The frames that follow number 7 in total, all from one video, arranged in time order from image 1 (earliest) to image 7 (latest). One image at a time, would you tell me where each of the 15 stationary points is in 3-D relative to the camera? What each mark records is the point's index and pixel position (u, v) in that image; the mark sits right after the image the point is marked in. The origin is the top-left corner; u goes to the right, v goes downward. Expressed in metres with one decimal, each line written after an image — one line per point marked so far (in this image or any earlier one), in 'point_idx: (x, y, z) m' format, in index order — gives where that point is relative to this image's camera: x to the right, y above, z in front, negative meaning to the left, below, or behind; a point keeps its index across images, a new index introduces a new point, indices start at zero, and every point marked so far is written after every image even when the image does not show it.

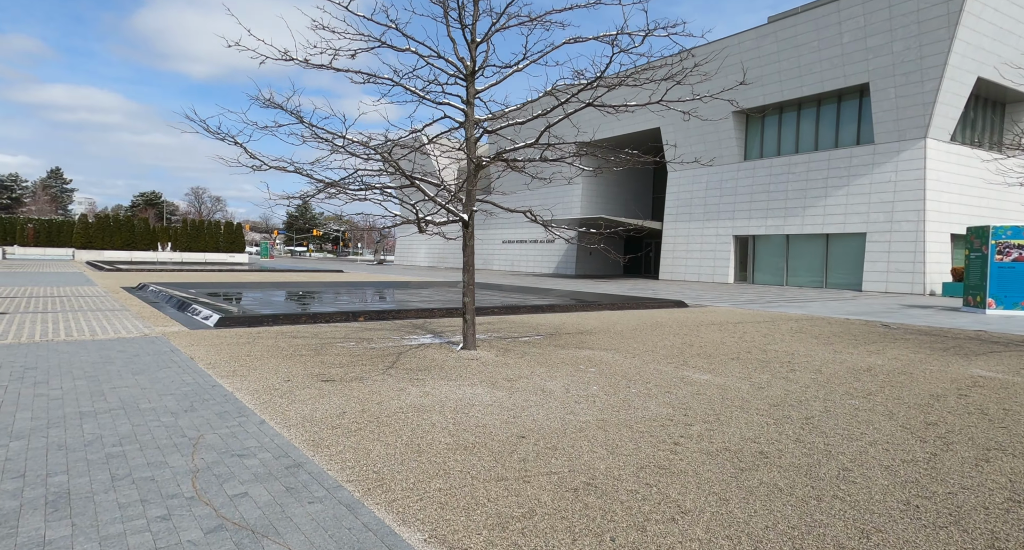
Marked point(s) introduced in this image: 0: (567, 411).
0: (+0.4, -1.0, +4.4) m
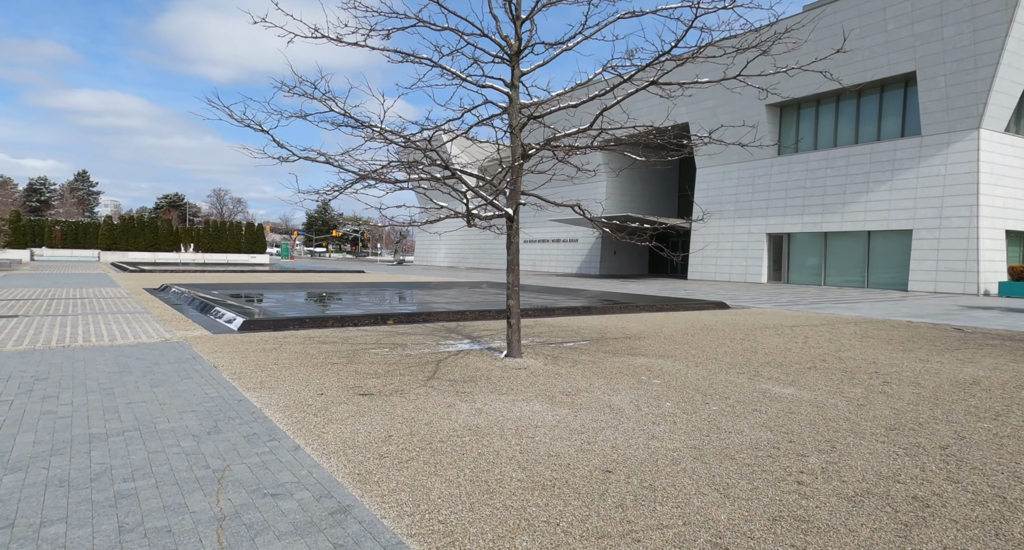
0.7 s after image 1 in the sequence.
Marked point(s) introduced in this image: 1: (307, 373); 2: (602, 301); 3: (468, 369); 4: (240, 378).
0: (+0.8, -1.0, +3.8) m
1: (-2.0, -1.0, +6.0) m
2: (+2.7, -0.8, +18.3) m
3: (-0.4, -1.0, +6.1) m
4: (-2.6, -1.0, +5.8) m
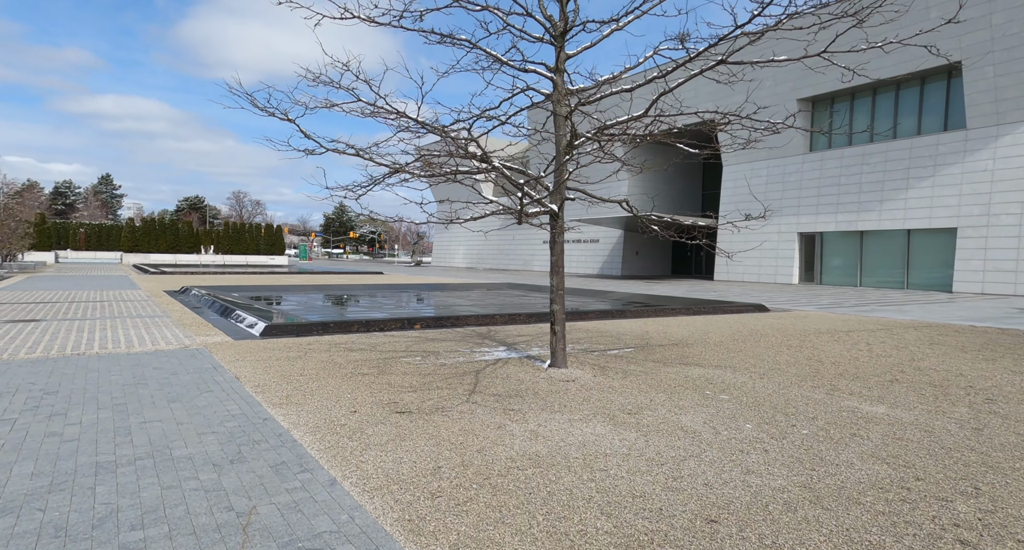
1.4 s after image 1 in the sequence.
0: (+1.2, -1.0, +3.2) m
1: (-1.6, -1.0, +5.5) m
2: (+3.4, -0.8, +17.7) m
3: (0.0, -1.0, +5.6) m
4: (-2.1, -1.0, +5.3) m
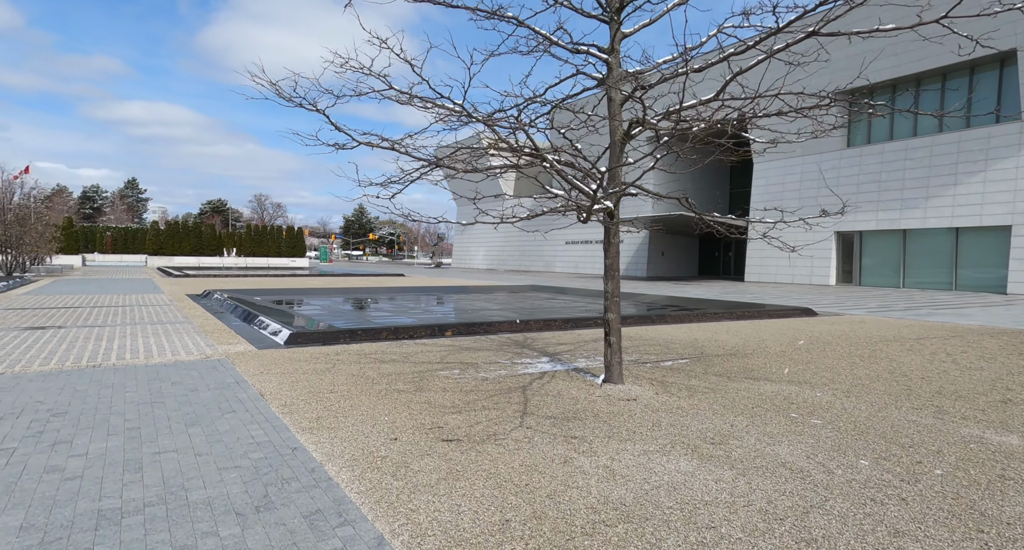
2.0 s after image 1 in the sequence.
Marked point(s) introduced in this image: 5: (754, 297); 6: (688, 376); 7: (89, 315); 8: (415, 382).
0: (+1.6, -1.1, +2.6) m
1: (-1.1, -1.0, +4.9) m
2: (+4.2, -0.9, +17.0) m
3: (+0.4, -1.0, +5.0) m
4: (-1.7, -1.1, +4.8) m
5: (+7.8, -0.7, +19.9) m
6: (+1.8, -1.0, +6.1) m
7: (-8.8, -0.8, +12.7) m
8: (-0.9, -1.0, +5.8) m
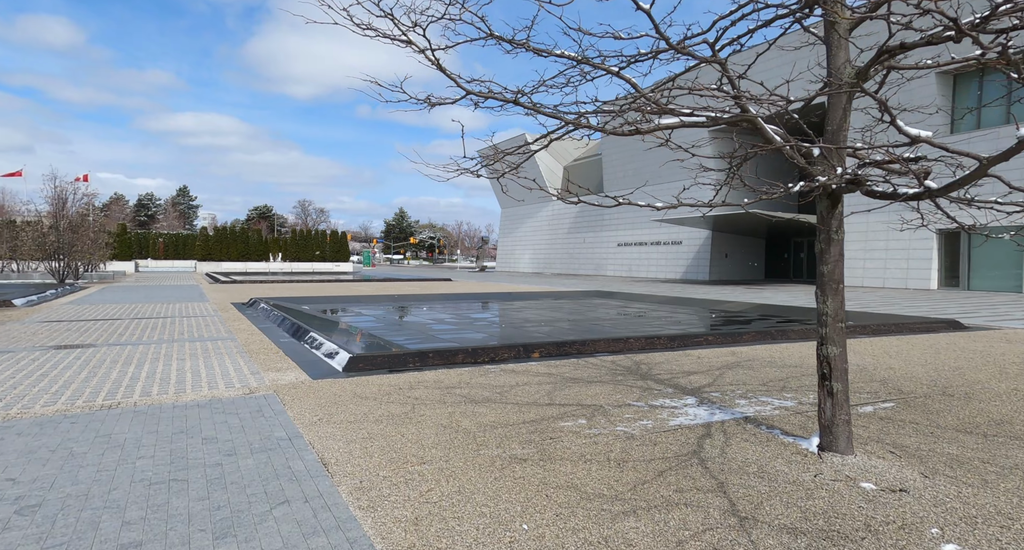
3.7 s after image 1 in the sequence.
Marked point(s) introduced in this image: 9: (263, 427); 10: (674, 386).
0: (+2.4, -1.1, +0.7) m
1: (-0.1, -1.2, +3.2) m
2: (+6.0, -1.0, +14.9) m
3: (+1.5, -1.1, +3.2) m
4: (-0.7, -1.2, +3.1) m
5: (+9.8, -0.8, +17.6) m
6: (+2.8, -1.1, +4.2) m
7: (-7.2, -1.0, +11.5) m
8: (+0.2, -1.1, +4.1) m
9: (-1.9, -1.2, +4.7) m
10: (+1.6, -1.1, +5.9) m
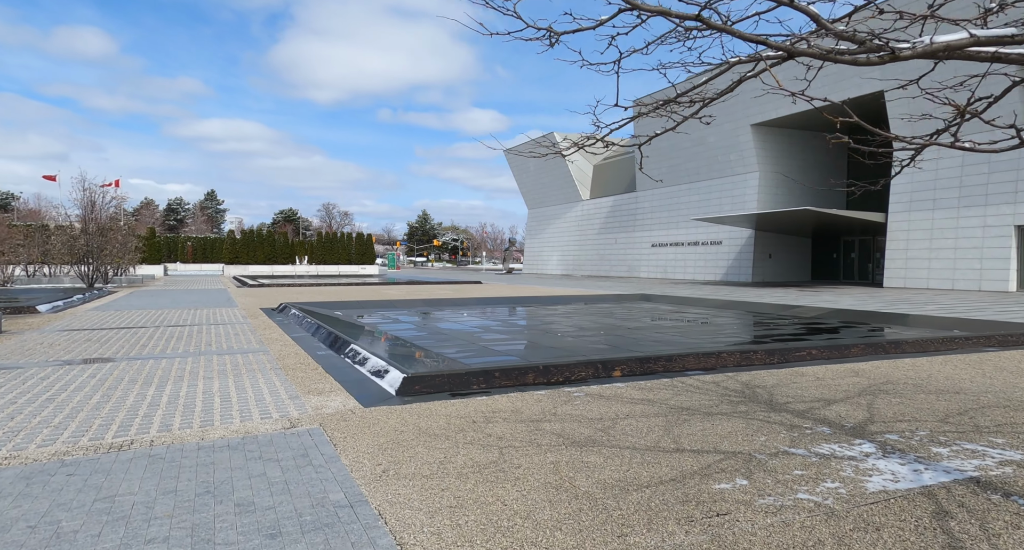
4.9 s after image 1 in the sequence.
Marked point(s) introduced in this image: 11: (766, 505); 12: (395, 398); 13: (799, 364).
0: (+3.1, -1.2, -0.6) m
1: (+0.6, -1.2, +2.0) m
2: (+7.2, -1.0, +13.4) m
3: (+2.2, -1.2, +1.9) m
4: (0.0, -1.2, +1.9) m
5: (+11.0, -0.9, +16.0) m
6: (+3.6, -1.1, +2.9) m
7: (-6.2, -1.1, +10.5) m
8: (+0.9, -1.2, +2.8) m
9: (-1.2, -1.2, +3.6) m
10: (+2.4, -1.1, +4.6) m
11: (+1.3, -1.2, +3.1) m
12: (-1.2, -1.2, +6.1) m
13: (+3.5, -1.0, +7.4) m
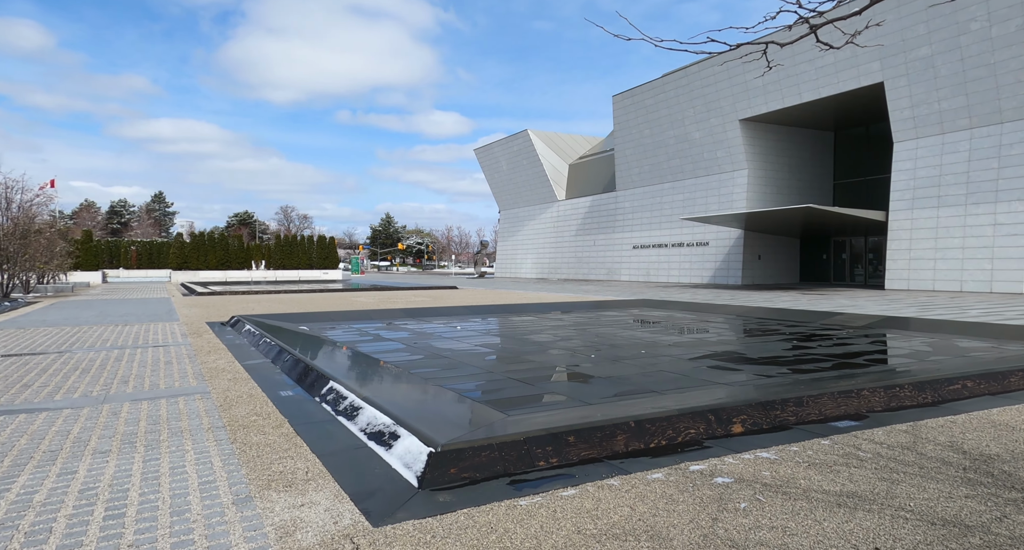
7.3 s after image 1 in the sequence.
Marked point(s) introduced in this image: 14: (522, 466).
0: (+4.1, -1.2, -2.9) m
1: (+1.5, -1.2, -0.4) m
2: (+7.3, -1.1, +11.4) m
3: (+3.0, -1.2, -0.4) m
4: (+0.9, -1.3, -0.6) m
5: (+11.0, -0.9, +14.2) m
6: (+4.4, -1.1, +0.6) m
7: (-5.9, -1.2, +7.6) m
8: (+1.7, -1.2, +0.4) m
9: (-0.4, -1.3, +1.0) m
10: (+3.1, -1.1, +2.3) m
11: (+2.1, -1.2, +0.7) m
12: (-0.5, -1.3, +3.5) m
13: (+4.1, -1.1, +5.1) m
14: (+0.1, -1.2, +3.7) m
